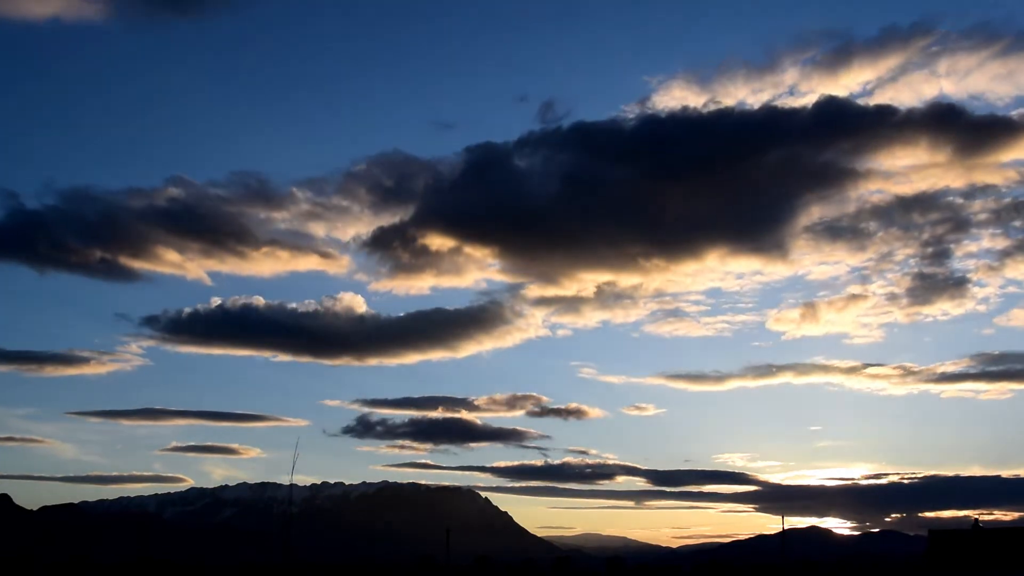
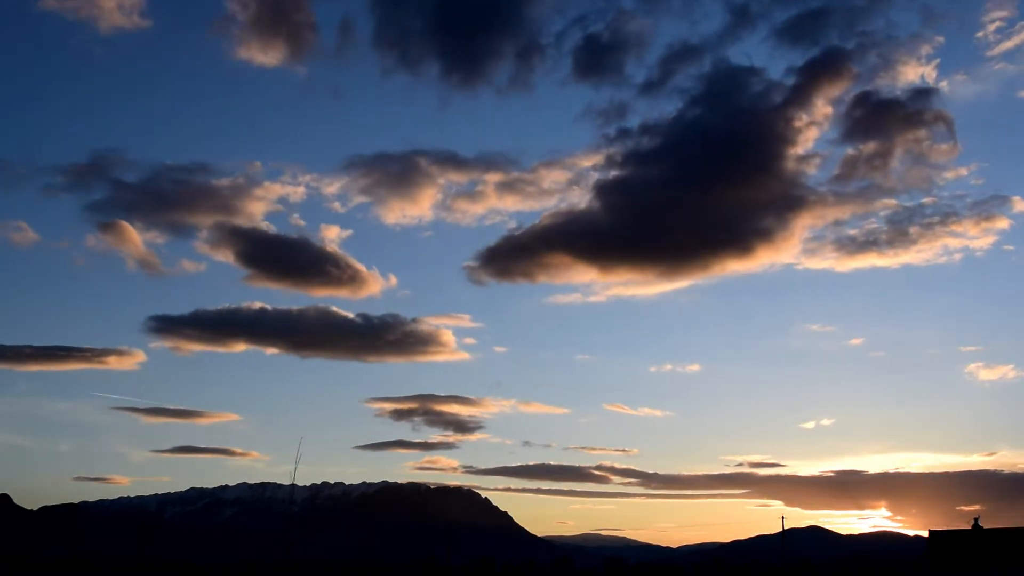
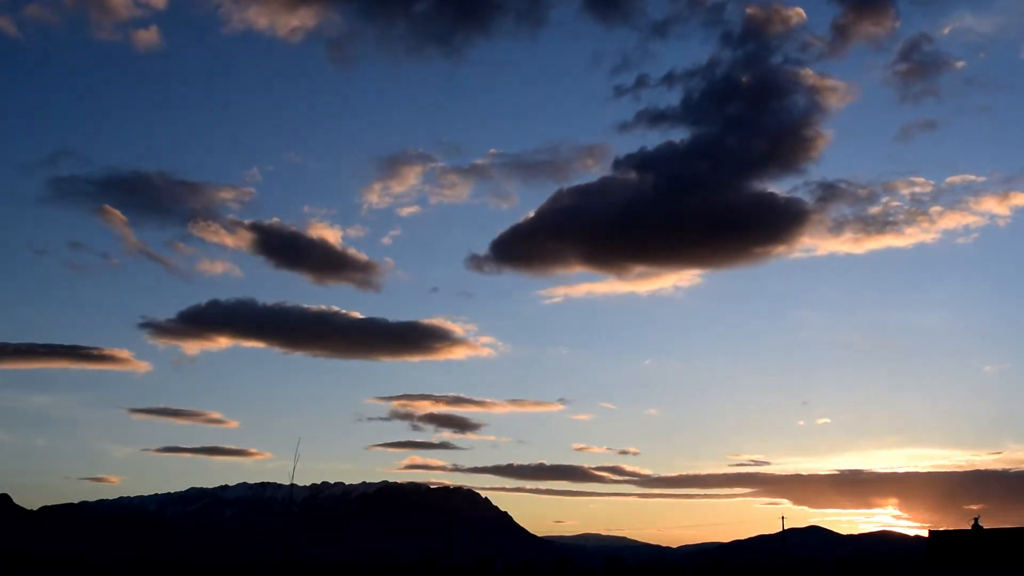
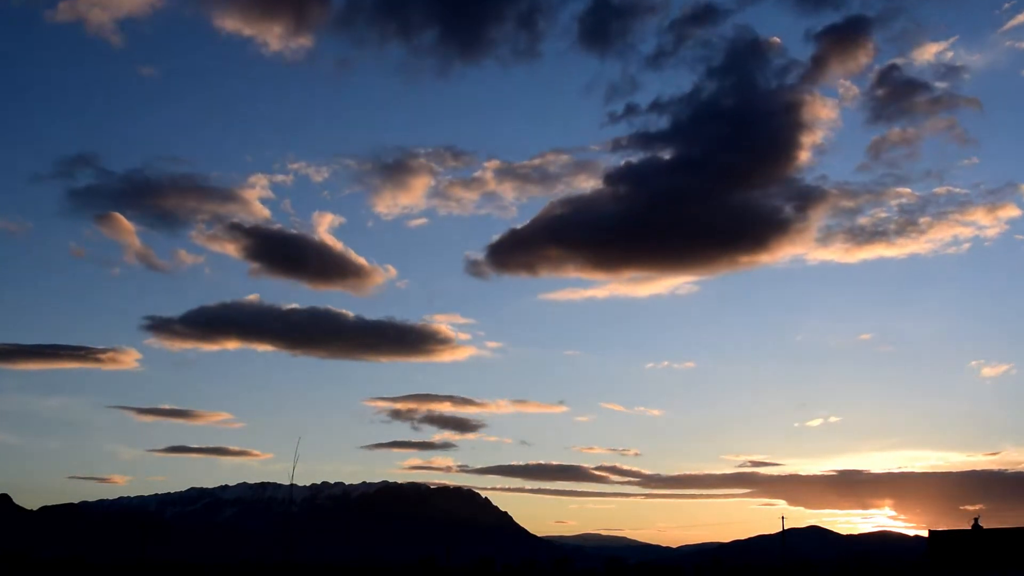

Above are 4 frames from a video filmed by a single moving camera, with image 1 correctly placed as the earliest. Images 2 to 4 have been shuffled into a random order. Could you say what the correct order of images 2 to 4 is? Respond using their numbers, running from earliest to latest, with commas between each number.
2, 4, 3
